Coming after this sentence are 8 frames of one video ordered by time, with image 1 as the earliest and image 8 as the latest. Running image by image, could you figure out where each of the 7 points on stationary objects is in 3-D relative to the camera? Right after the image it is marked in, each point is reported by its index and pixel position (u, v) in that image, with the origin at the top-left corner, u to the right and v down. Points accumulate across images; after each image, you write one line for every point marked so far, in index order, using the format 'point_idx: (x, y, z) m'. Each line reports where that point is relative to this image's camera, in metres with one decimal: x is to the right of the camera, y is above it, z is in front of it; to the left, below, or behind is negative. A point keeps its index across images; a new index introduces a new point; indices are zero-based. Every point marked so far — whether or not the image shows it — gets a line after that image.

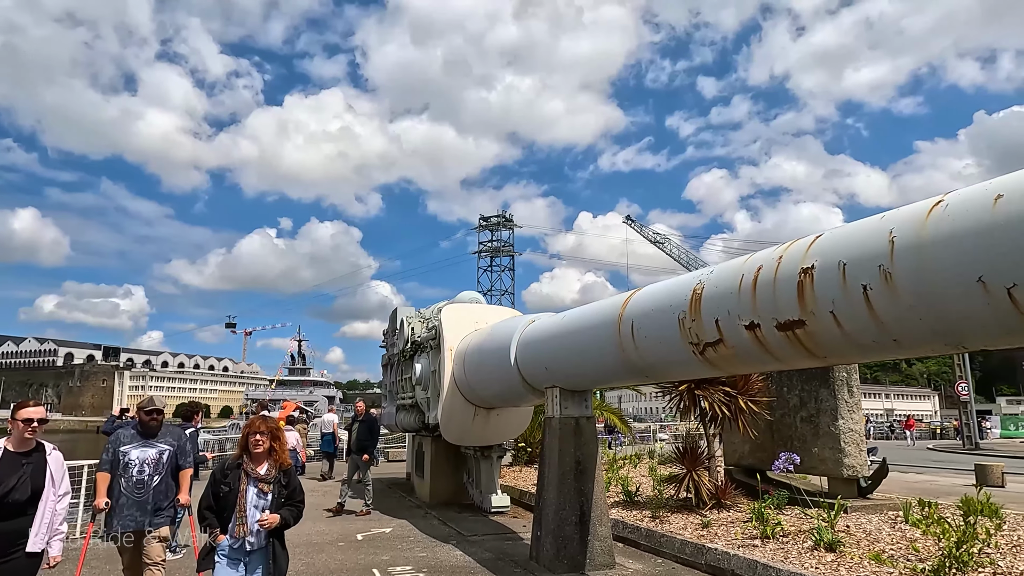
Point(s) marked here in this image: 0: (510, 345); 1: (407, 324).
0: (0.0, -0.6, +6.9) m
1: (-1.7, -0.6, +10.8) m
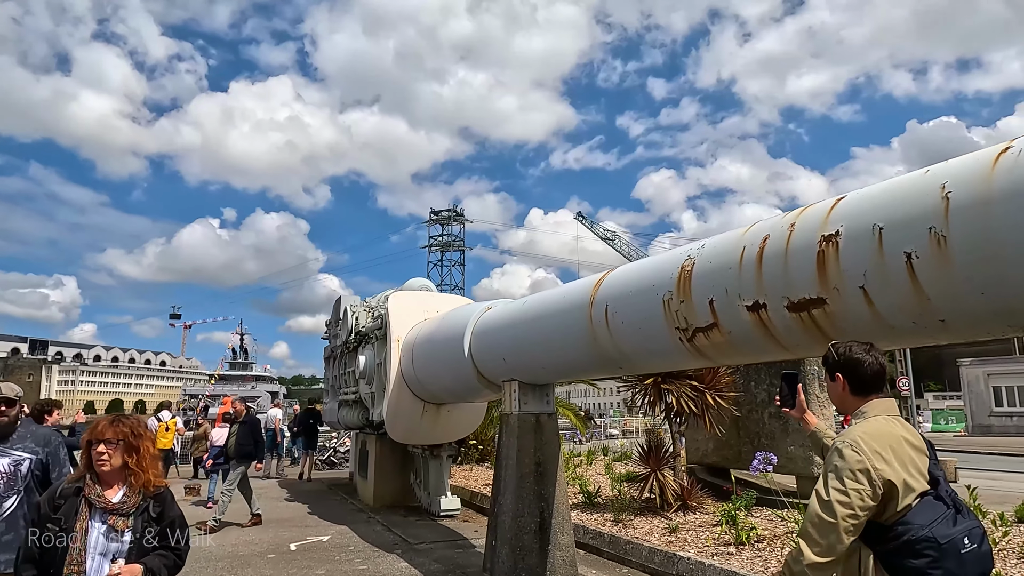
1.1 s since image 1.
0: (-0.5, -0.4, +6.3) m
1: (-2.4, -0.4, +10.0) m
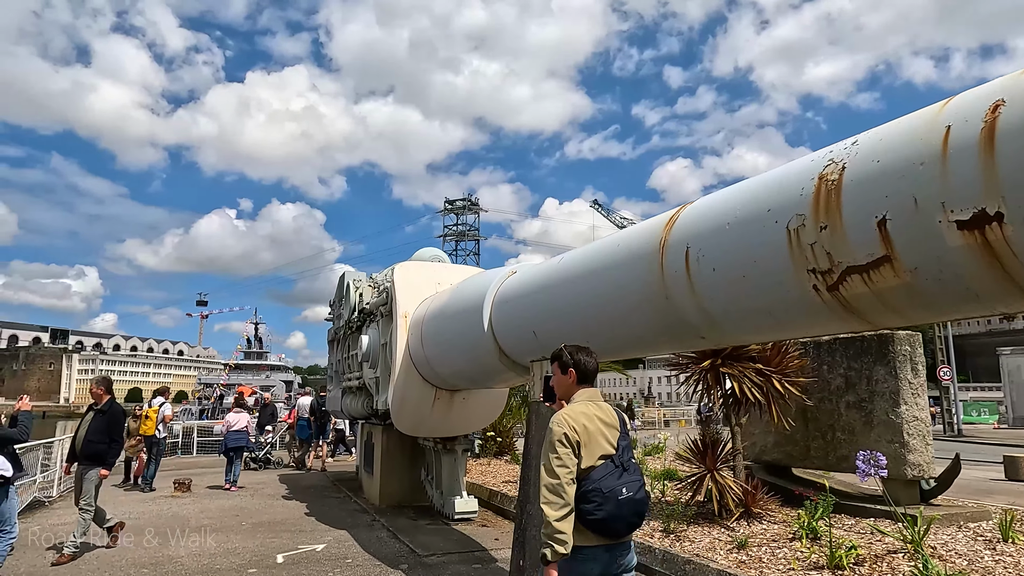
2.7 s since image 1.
0: (-0.2, -0.1, +5.1) m
1: (-2.1, 0.0, +8.9) m
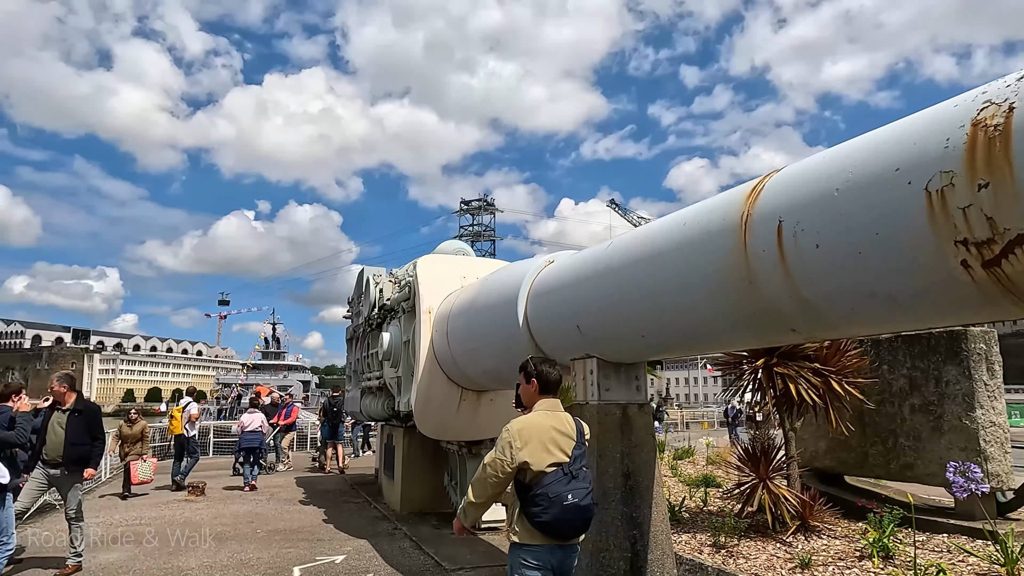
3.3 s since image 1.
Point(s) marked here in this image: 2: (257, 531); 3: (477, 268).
0: (0.0, -0.1, +4.6) m
1: (-1.8, 0.0, +8.5) m
2: (-2.8, -2.6, +7.2) m
3: (-0.4, +0.2, +7.1) m
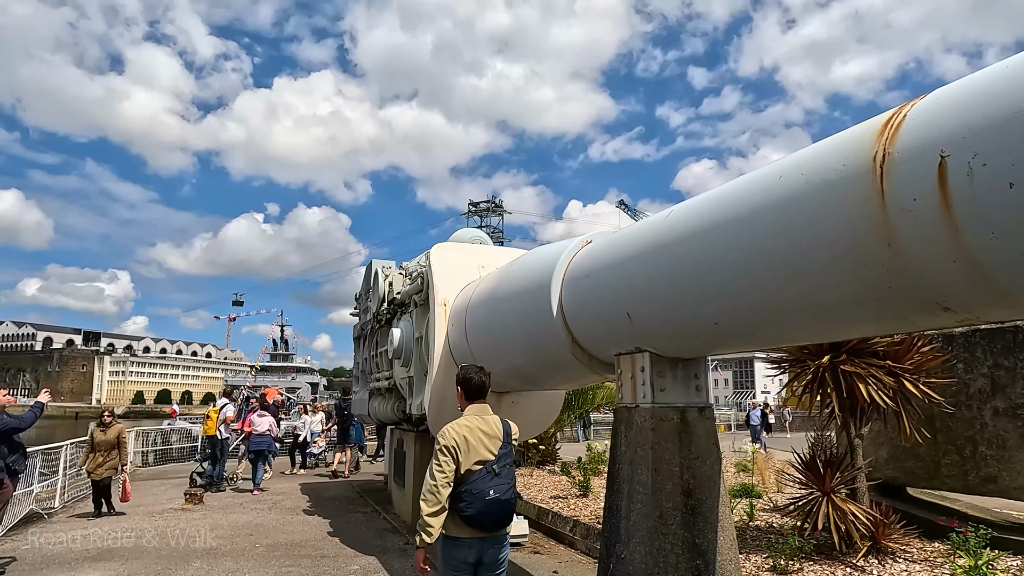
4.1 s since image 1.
0: (+0.2, 0.0, +4.0) m
1: (-1.5, +0.1, +7.9) m
2: (-2.5, -2.5, +6.6) m
3: (-0.2, +0.3, +6.5) m
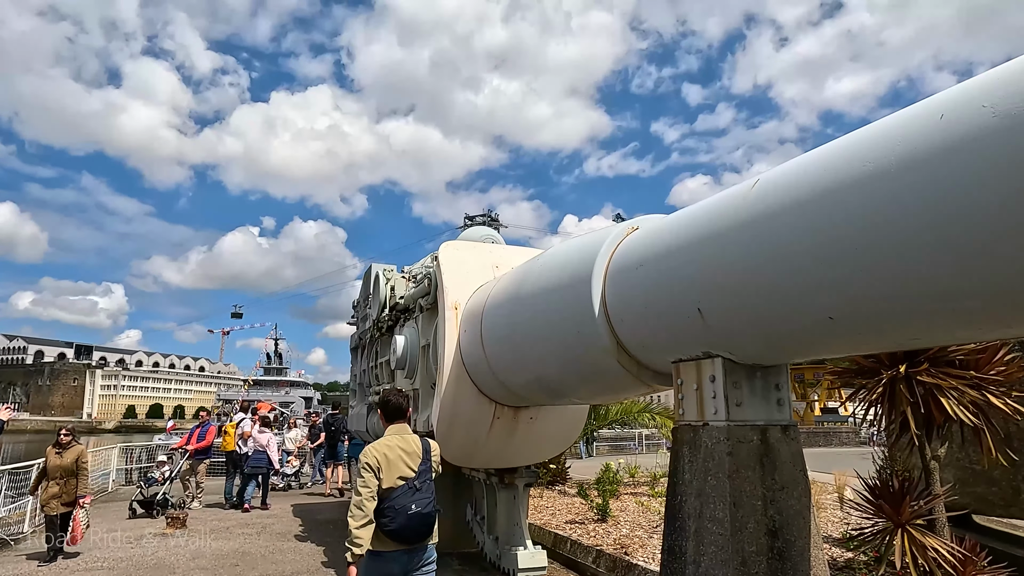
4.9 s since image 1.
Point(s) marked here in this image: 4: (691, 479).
0: (+0.4, +0.1, +3.4) m
1: (-1.4, +0.1, +7.2) m
2: (-2.4, -2.6, +5.9) m
3: (0.0, +0.3, +5.8) m
4: (+0.7, -0.8, +2.8) m
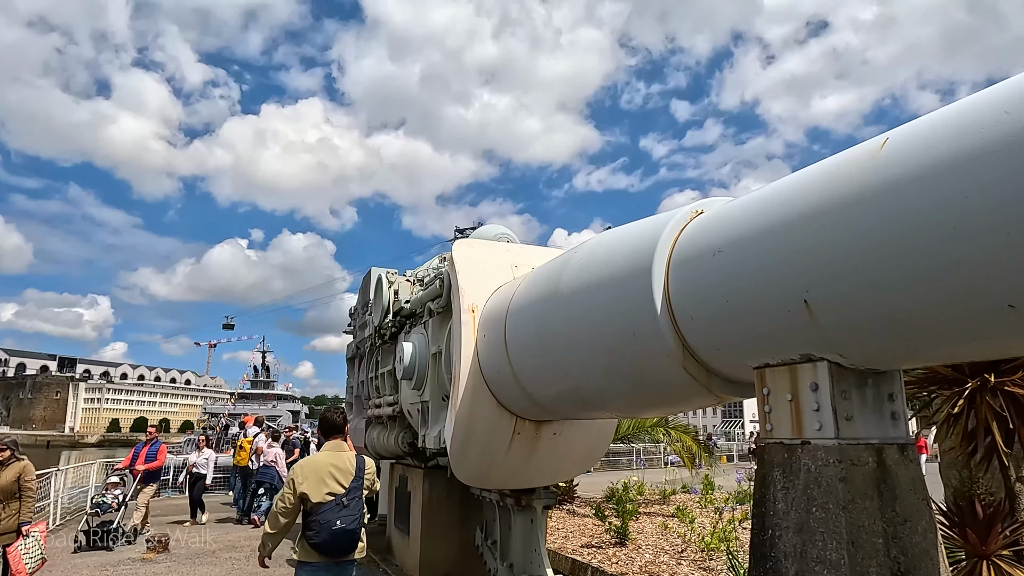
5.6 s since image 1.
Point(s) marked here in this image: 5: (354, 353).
0: (+0.6, +0.1, +2.9) m
1: (-1.3, 0.0, +6.7) m
2: (-2.2, -2.6, +5.3) m
3: (+0.2, +0.3, +5.3) m
4: (+0.9, -0.7, +2.3) m
5: (-2.1, -0.8, +8.8) m
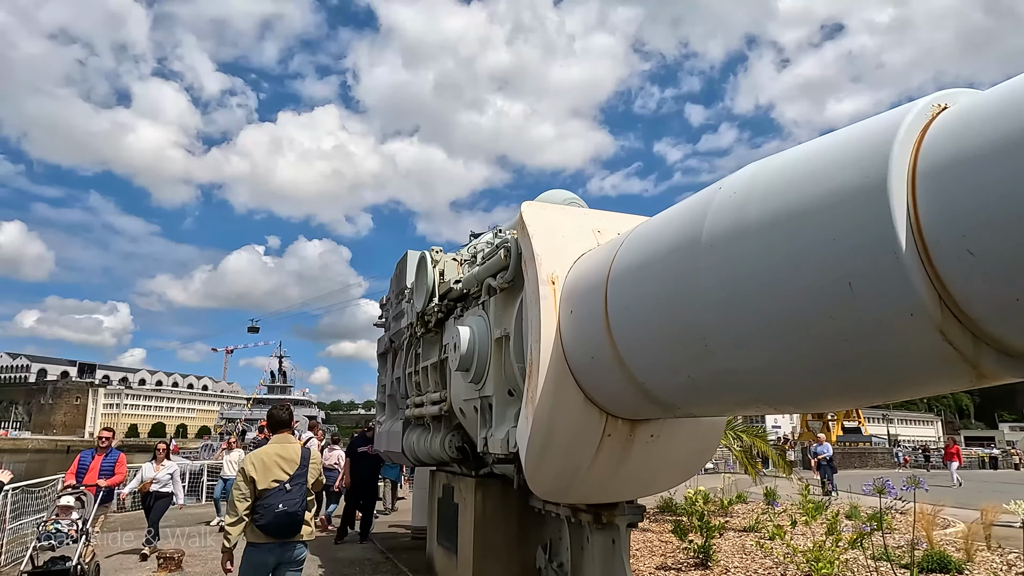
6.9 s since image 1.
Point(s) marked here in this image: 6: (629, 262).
0: (+1.1, +0.3, +1.9) m
1: (-0.7, +0.2, +5.8) m
2: (-1.7, -2.4, +4.4) m
3: (+0.7, +0.4, +4.4) m
4: (+1.4, -0.5, +1.3) m
5: (-1.5, -0.7, +7.9) m
6: (+0.6, +0.1, +3.1) m
